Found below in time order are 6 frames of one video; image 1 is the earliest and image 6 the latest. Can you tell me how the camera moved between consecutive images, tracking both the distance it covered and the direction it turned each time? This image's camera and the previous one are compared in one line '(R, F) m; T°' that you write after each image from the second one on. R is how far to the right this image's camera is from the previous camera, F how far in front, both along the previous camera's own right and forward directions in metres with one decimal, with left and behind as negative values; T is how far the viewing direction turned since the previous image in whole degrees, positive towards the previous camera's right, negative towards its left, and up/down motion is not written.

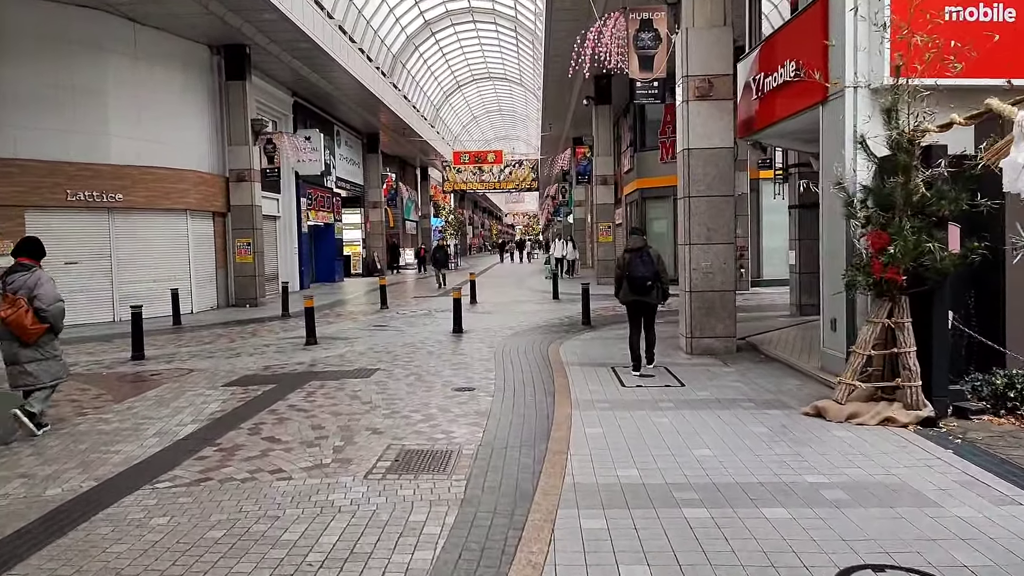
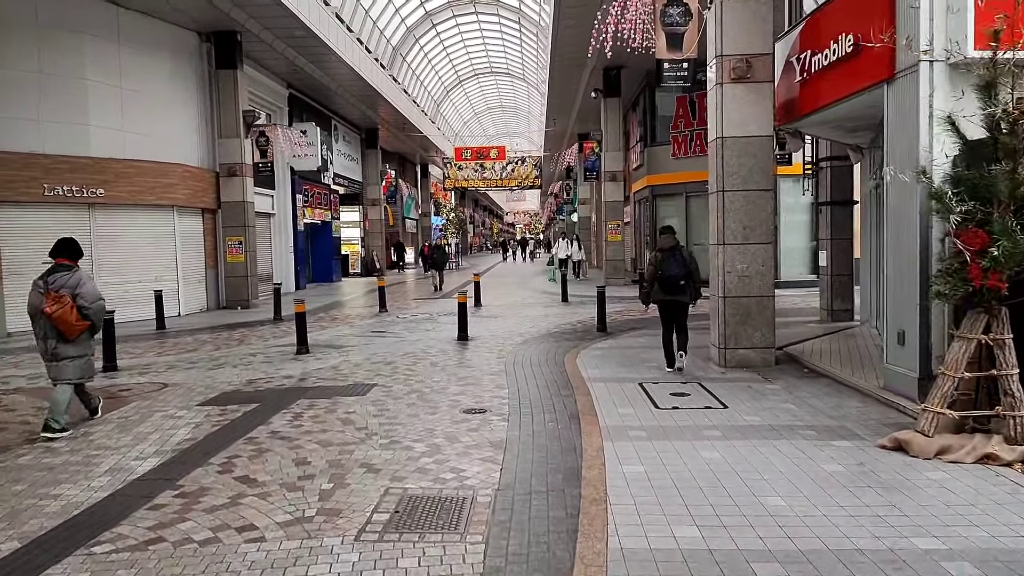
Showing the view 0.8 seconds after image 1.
(-0.2, +1.1) m; 0°
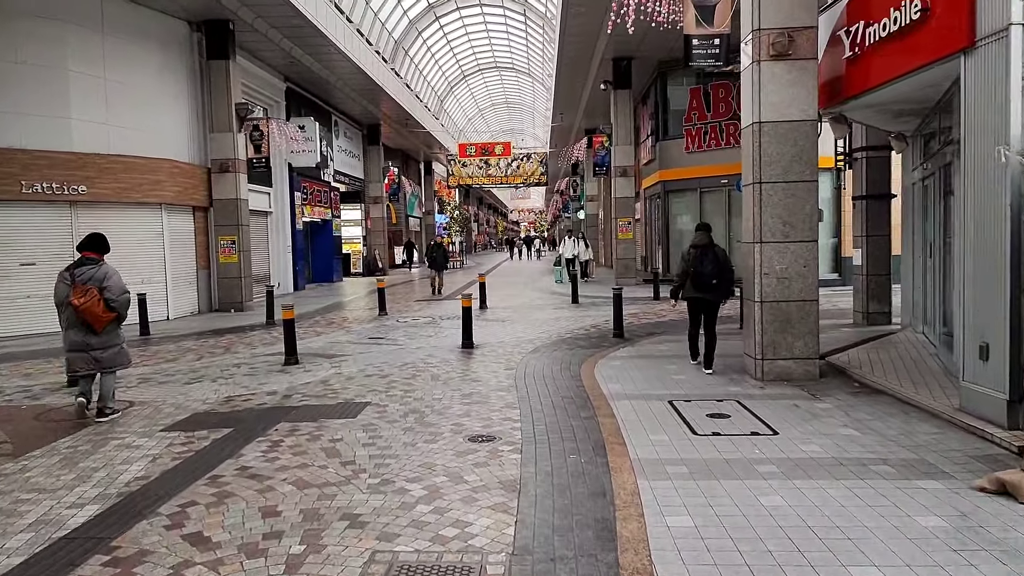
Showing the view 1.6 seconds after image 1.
(-0.1, +1.0) m; 0°
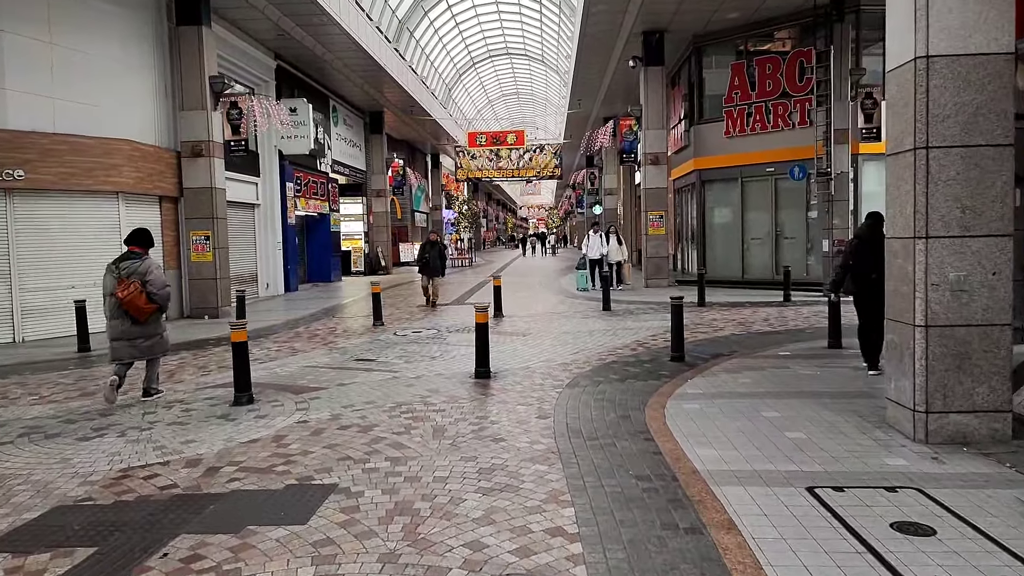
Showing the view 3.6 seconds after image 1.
(-0.3, +2.7) m; -1°
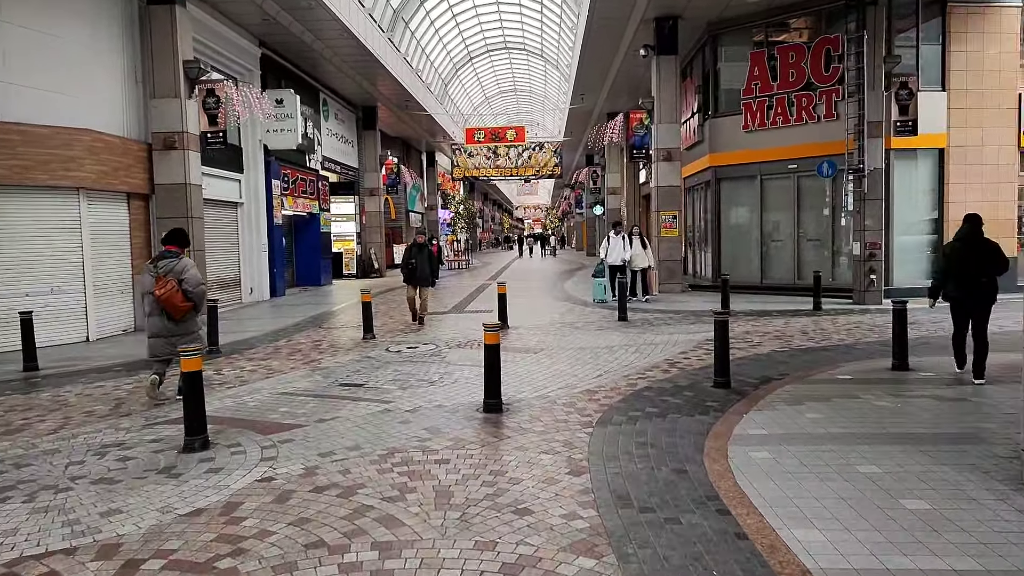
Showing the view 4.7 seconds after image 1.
(-0.2, +1.4) m; 0°
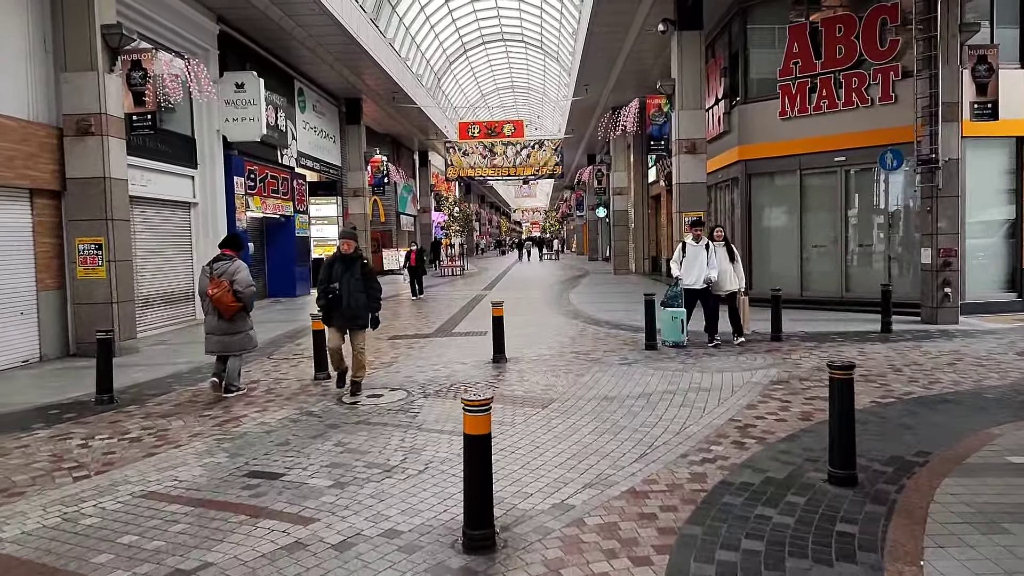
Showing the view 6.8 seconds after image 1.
(0.0, +2.8) m; 0°
